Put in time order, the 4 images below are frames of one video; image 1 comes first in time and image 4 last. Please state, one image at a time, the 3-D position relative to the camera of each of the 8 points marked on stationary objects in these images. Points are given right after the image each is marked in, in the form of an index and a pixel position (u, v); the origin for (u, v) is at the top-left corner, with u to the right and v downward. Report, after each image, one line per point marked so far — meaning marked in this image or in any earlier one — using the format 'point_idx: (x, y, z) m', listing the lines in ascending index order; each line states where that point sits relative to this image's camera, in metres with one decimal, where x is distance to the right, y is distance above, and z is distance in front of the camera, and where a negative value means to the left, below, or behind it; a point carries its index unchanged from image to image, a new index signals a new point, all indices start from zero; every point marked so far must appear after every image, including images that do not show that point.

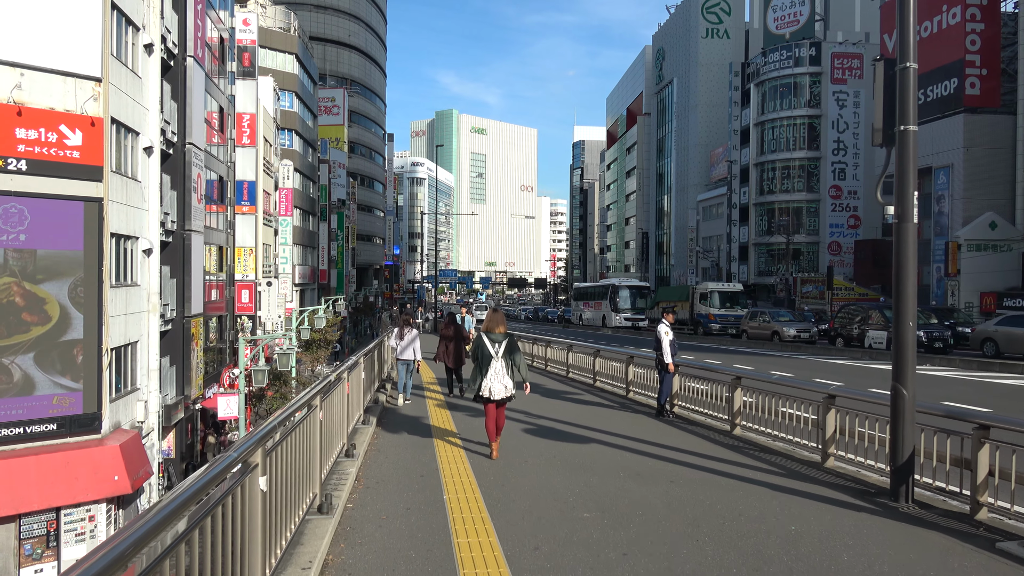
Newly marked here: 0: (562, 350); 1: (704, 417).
0: (+1.2, -1.5, +17.2) m
1: (+2.7, -1.8, +10.1) m
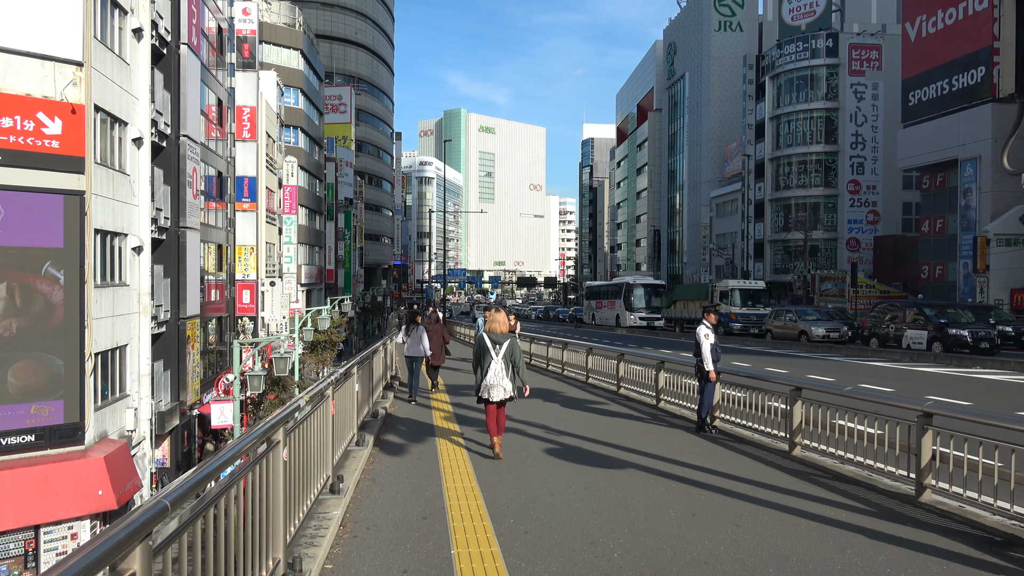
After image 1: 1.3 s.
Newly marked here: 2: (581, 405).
0: (+1.5, -1.4, +15.8) m
1: (+2.9, -1.7, +8.7) m
2: (+1.1, -1.9, +11.6) m
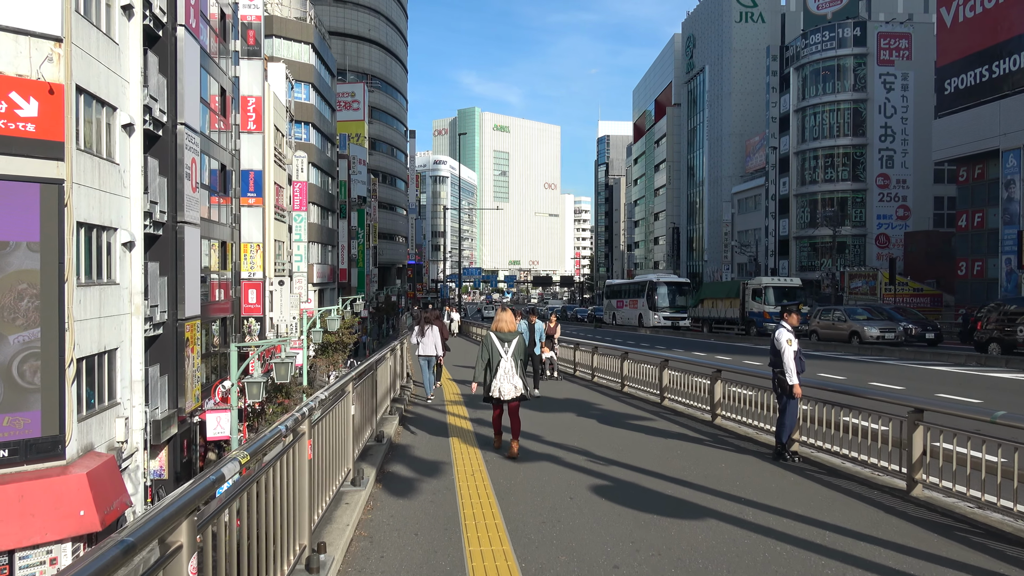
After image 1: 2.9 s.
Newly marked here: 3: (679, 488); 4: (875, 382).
0: (+2.0, -1.4, +14.1) m
1: (+3.3, -1.7, +7.0) m
2: (+1.5, -1.8, +9.9) m
3: (+1.5, -1.7, +6.4) m
4: (+7.6, -2.0, +15.4) m
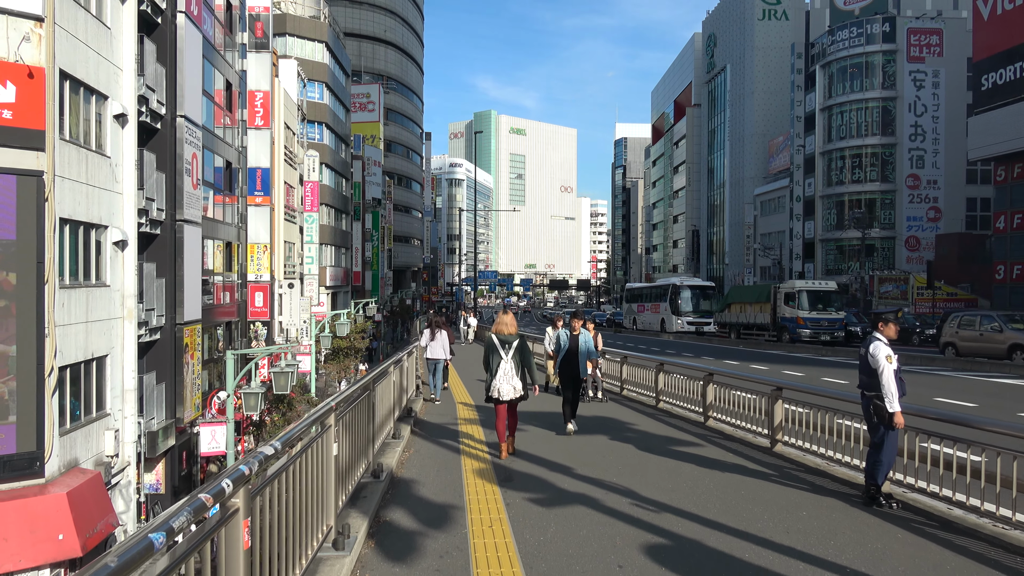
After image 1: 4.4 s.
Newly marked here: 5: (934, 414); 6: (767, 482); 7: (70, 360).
0: (+2.3, -1.4, +12.6) m
1: (+3.5, -1.7, +5.5) m
2: (+1.8, -1.8, +8.4) m
3: (+1.7, -1.8, +4.9) m
4: (+8.0, -2.1, +13.8) m
5: (+3.5, -1.0, +6.0) m
6: (+2.3, -1.8, +6.7) m
7: (-8.8, -1.4, +14.5) m
